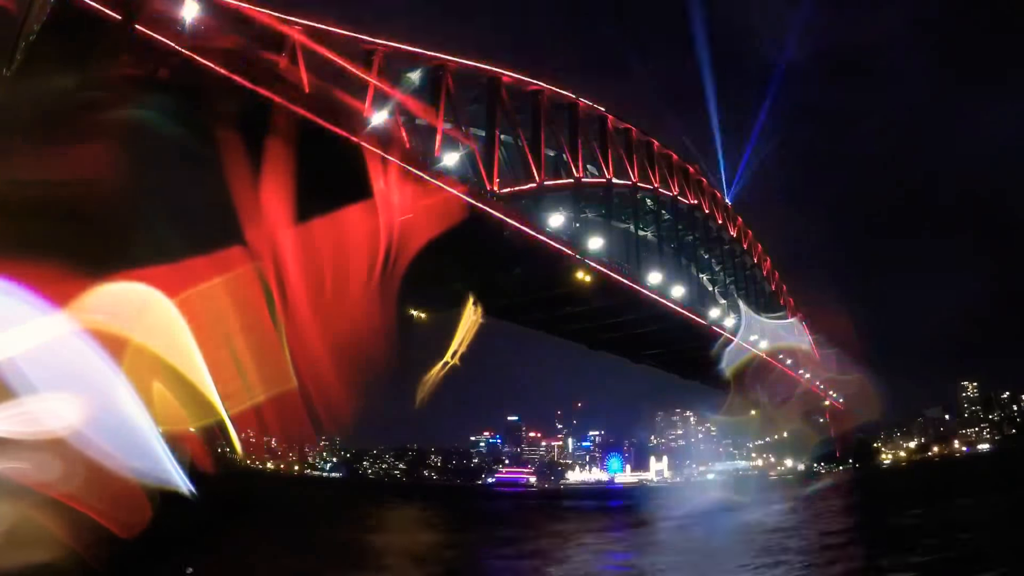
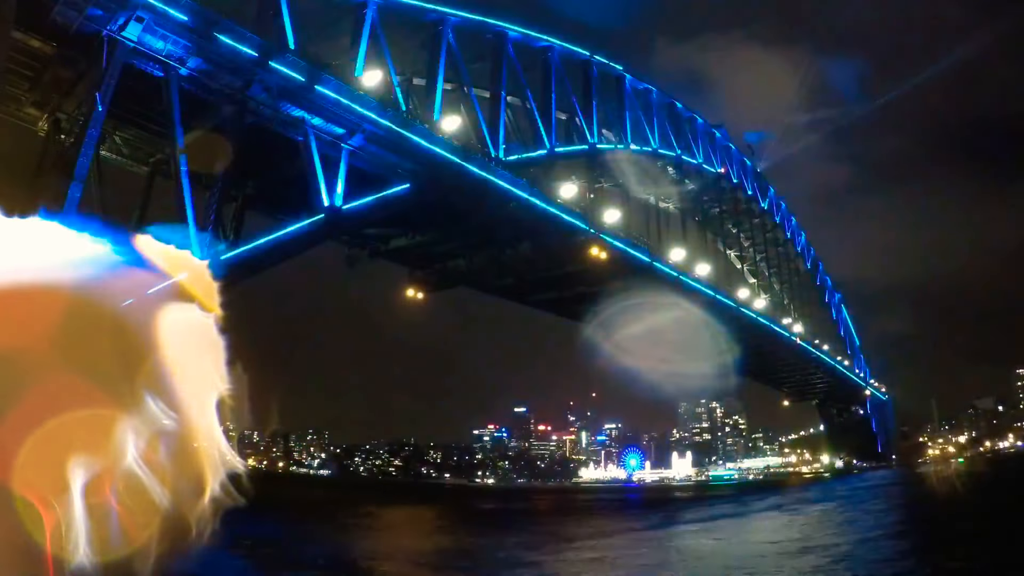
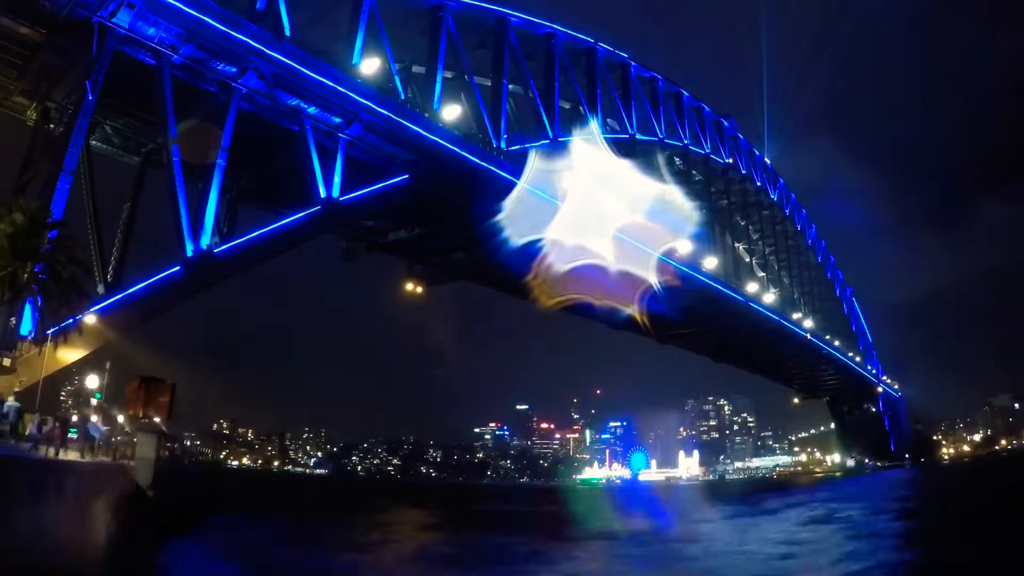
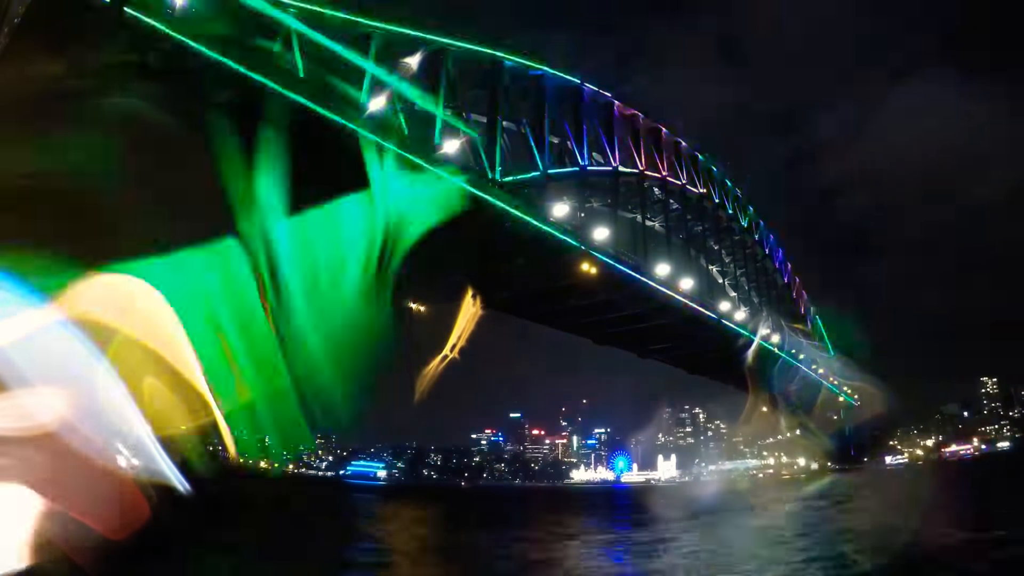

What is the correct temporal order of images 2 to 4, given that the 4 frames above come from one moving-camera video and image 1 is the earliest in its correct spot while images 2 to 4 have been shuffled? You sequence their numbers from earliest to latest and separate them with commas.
4, 2, 3
